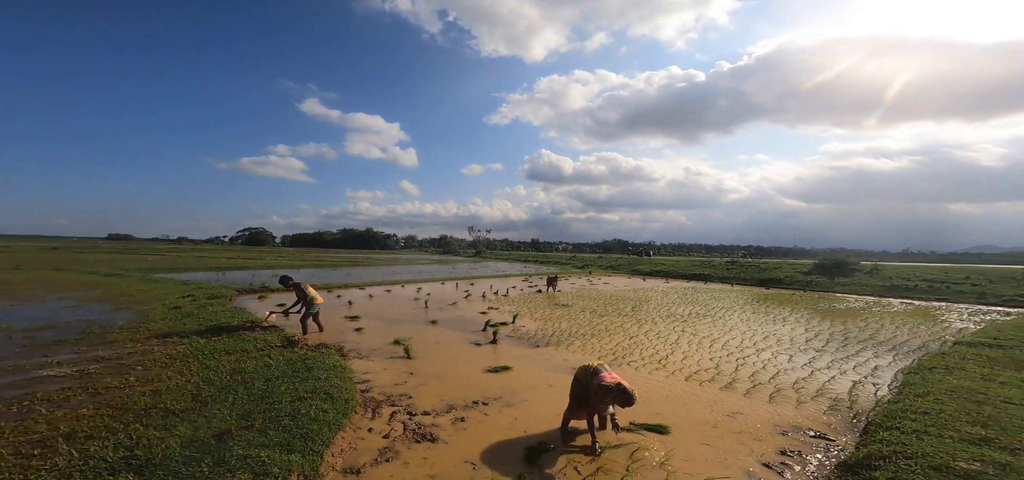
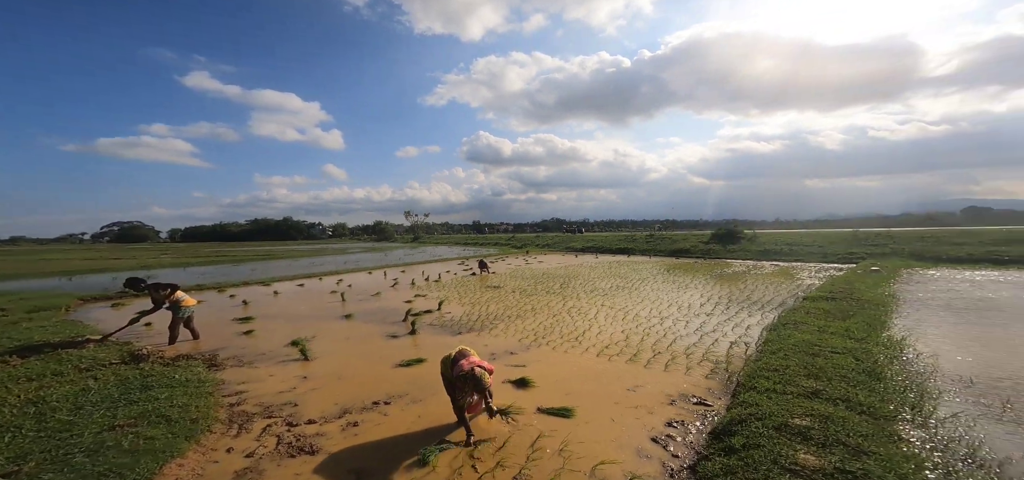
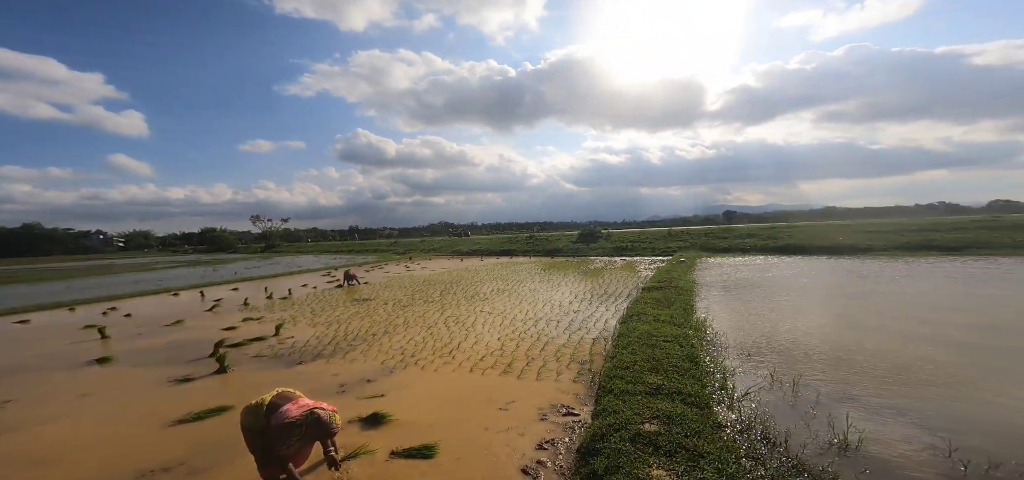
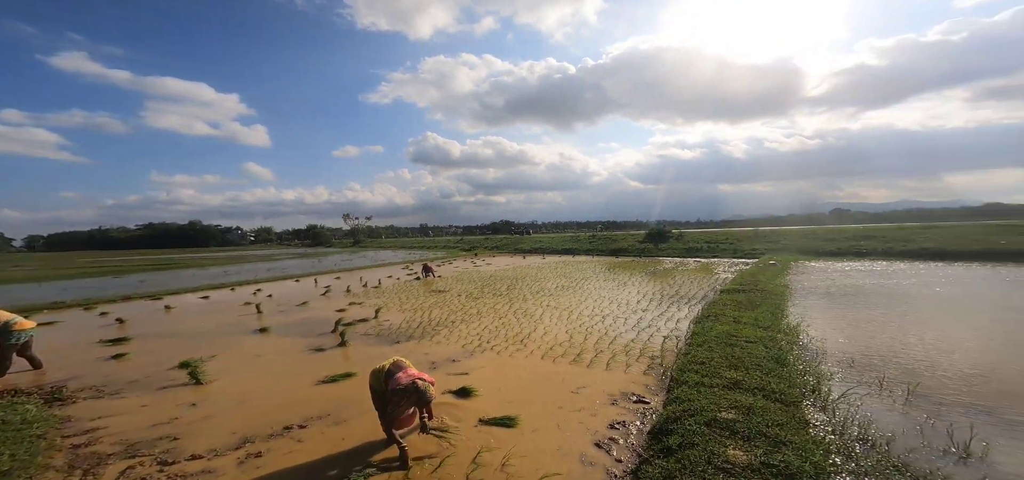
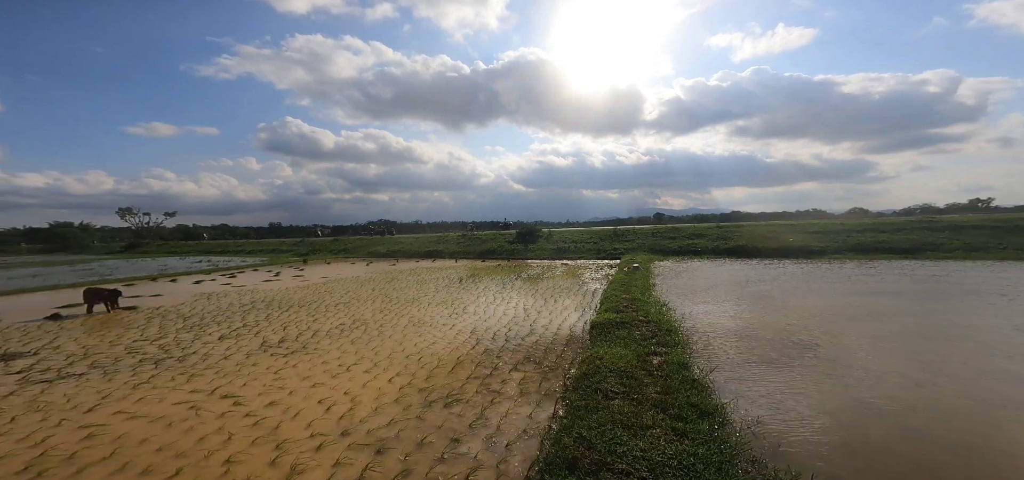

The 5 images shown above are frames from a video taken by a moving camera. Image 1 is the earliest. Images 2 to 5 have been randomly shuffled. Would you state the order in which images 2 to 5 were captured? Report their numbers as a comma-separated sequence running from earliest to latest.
2, 4, 3, 5
